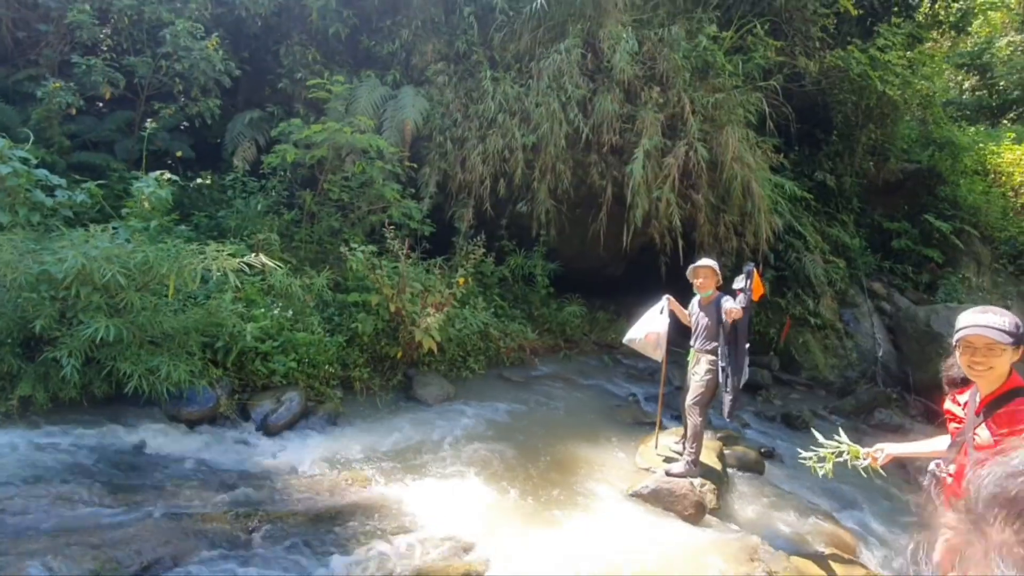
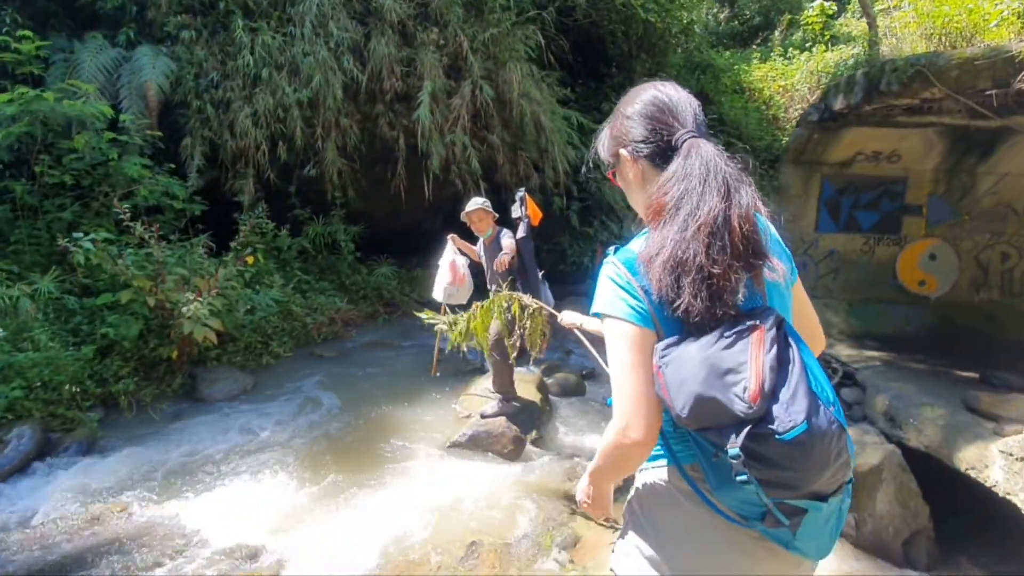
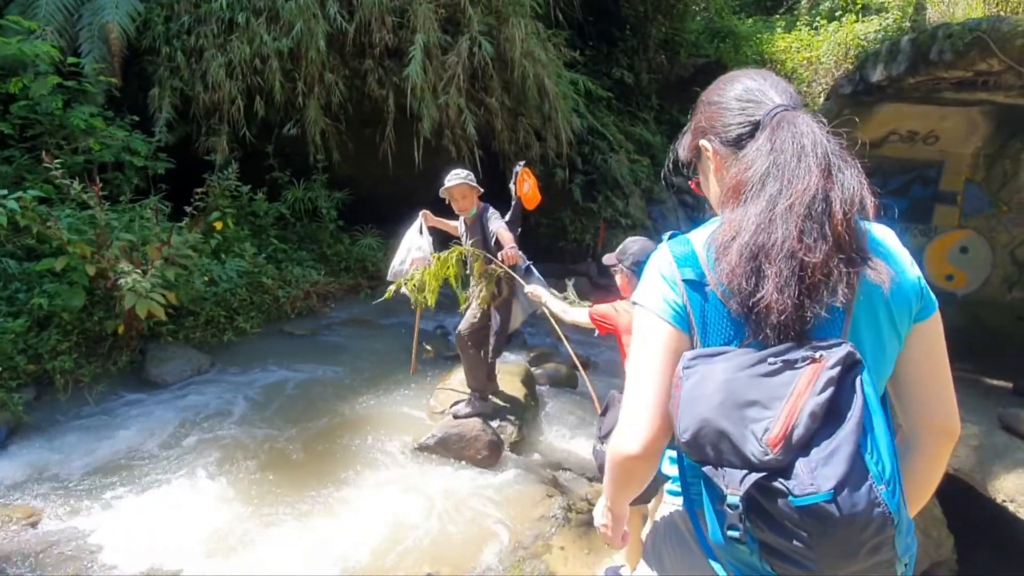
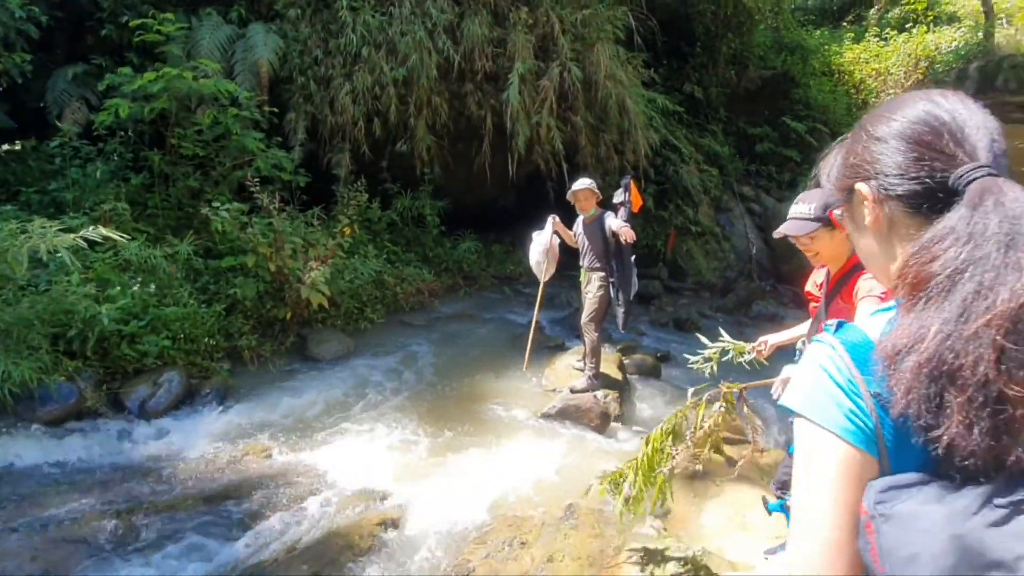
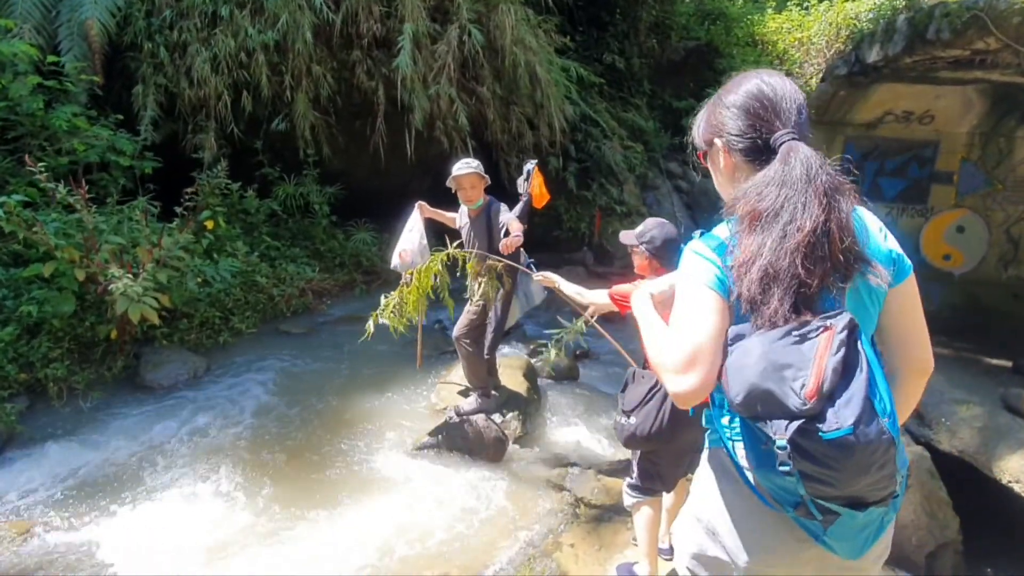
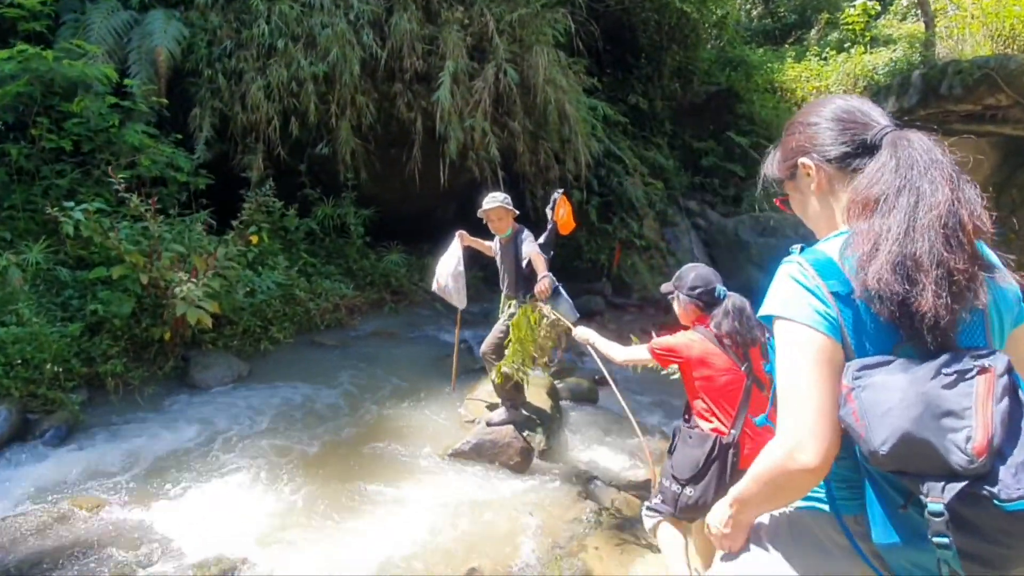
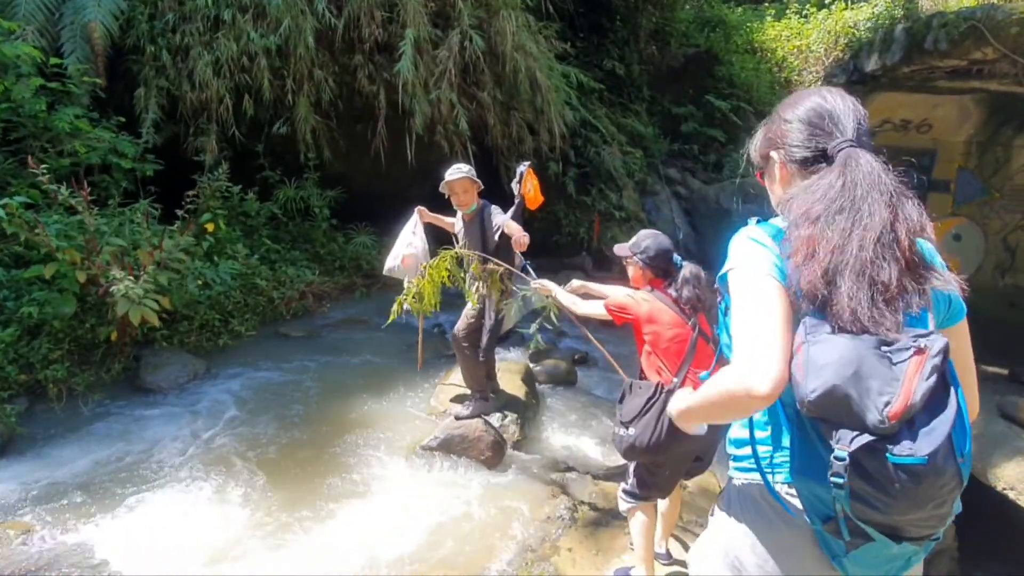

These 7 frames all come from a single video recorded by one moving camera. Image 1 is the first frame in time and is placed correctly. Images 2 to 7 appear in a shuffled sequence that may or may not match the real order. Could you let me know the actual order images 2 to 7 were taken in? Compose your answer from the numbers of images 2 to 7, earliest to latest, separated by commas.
4, 2, 6, 3, 7, 5
